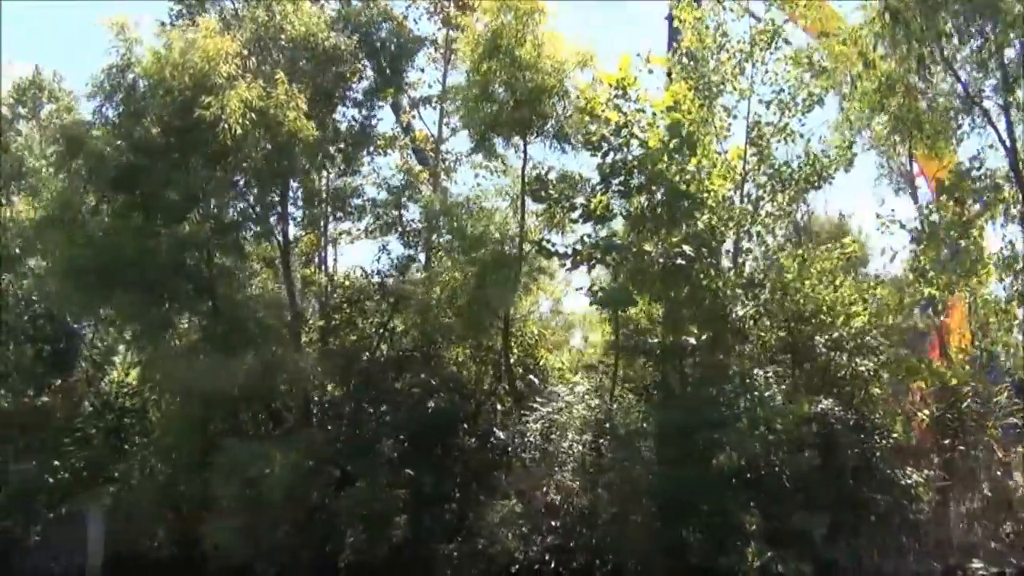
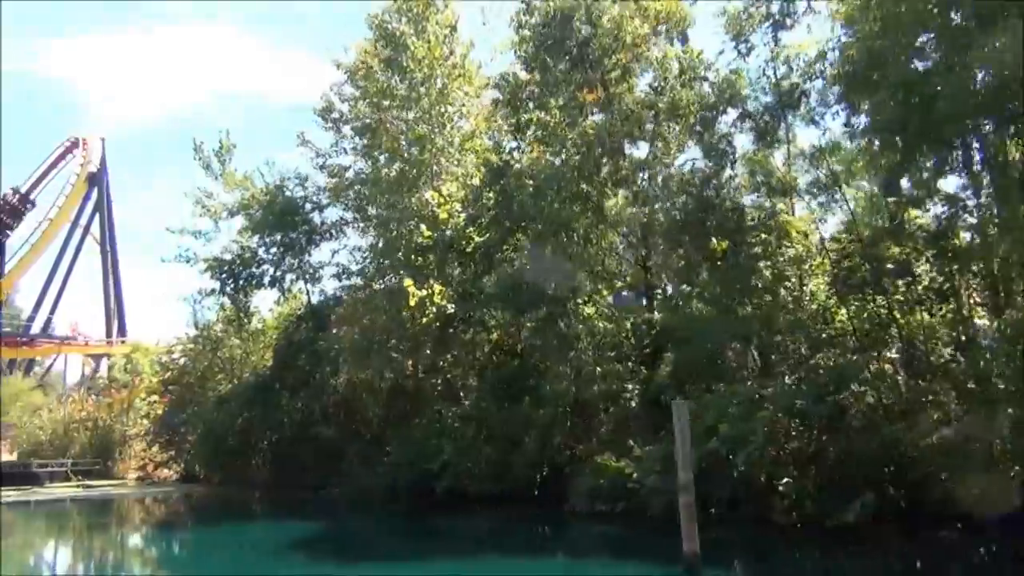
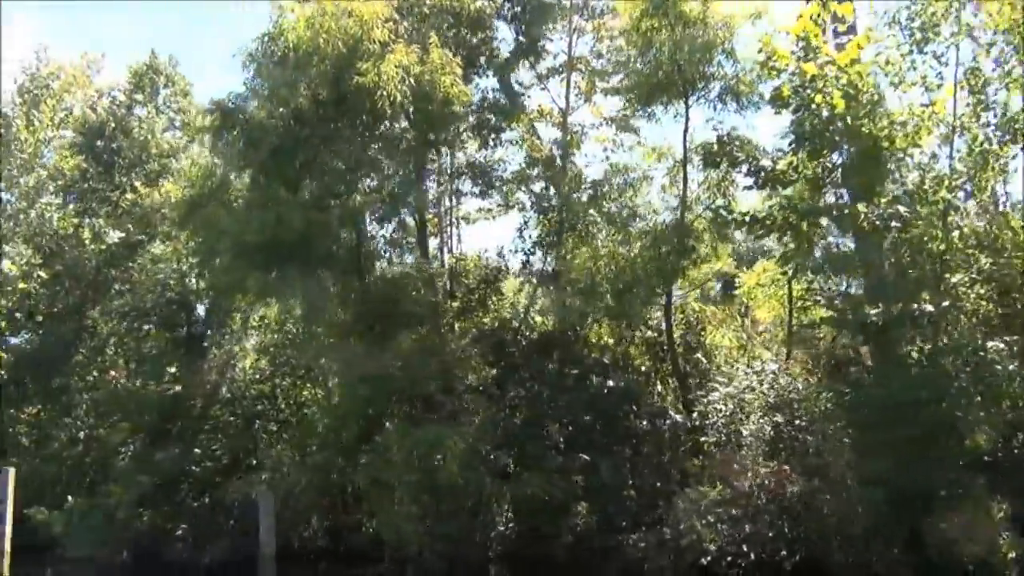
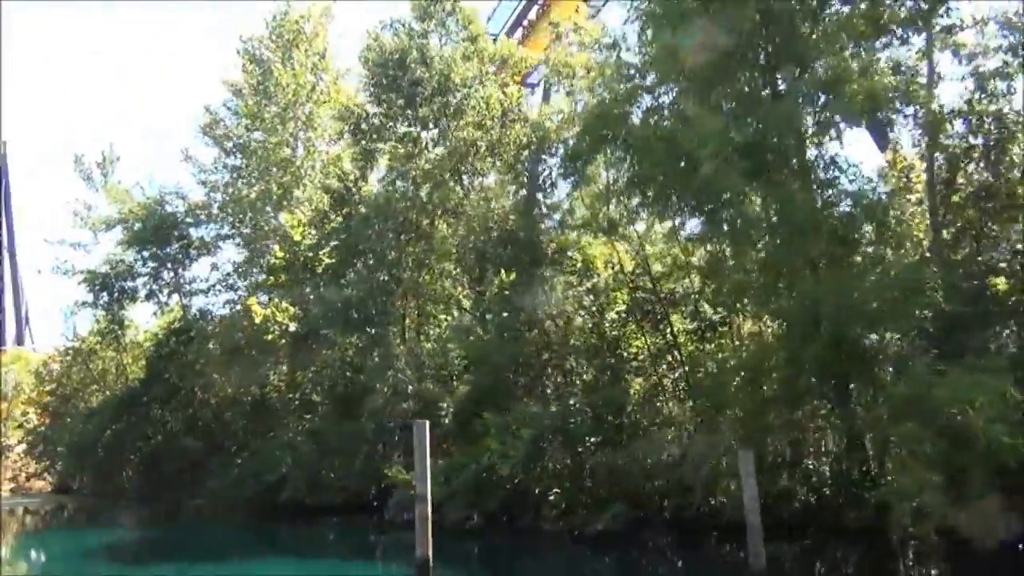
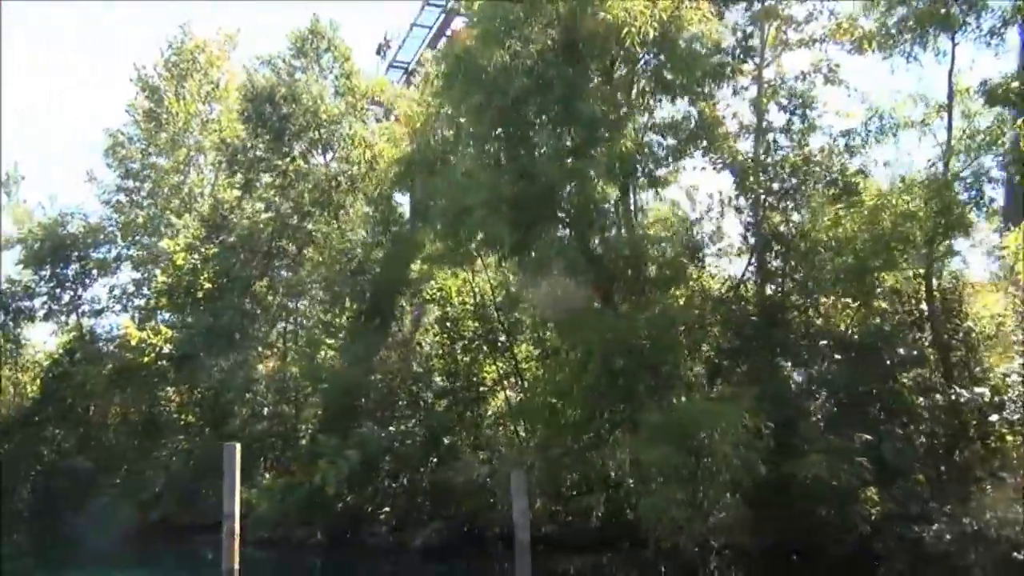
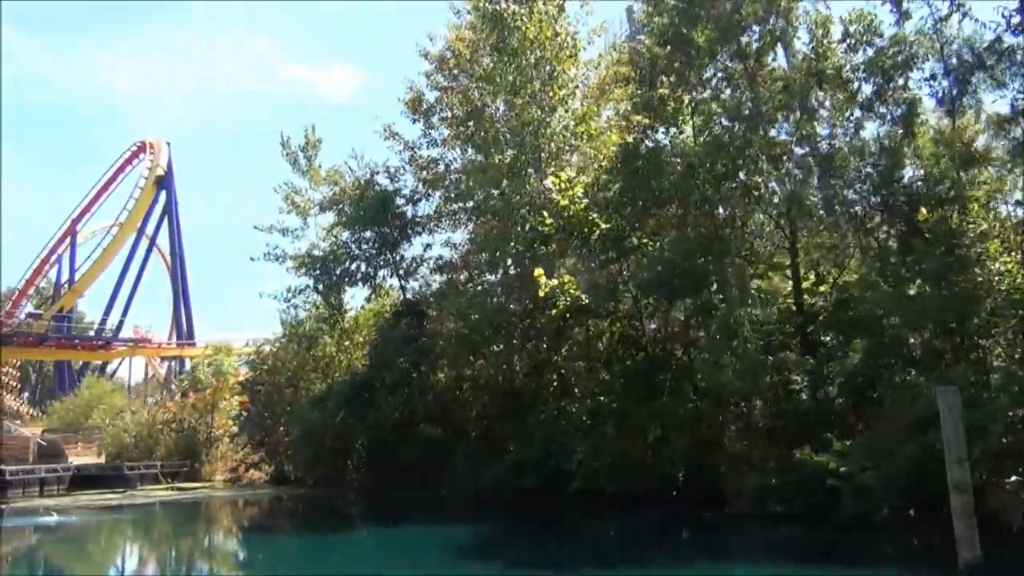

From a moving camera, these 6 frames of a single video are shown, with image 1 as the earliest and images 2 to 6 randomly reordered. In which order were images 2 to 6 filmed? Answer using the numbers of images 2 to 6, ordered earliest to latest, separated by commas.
3, 5, 4, 2, 6
